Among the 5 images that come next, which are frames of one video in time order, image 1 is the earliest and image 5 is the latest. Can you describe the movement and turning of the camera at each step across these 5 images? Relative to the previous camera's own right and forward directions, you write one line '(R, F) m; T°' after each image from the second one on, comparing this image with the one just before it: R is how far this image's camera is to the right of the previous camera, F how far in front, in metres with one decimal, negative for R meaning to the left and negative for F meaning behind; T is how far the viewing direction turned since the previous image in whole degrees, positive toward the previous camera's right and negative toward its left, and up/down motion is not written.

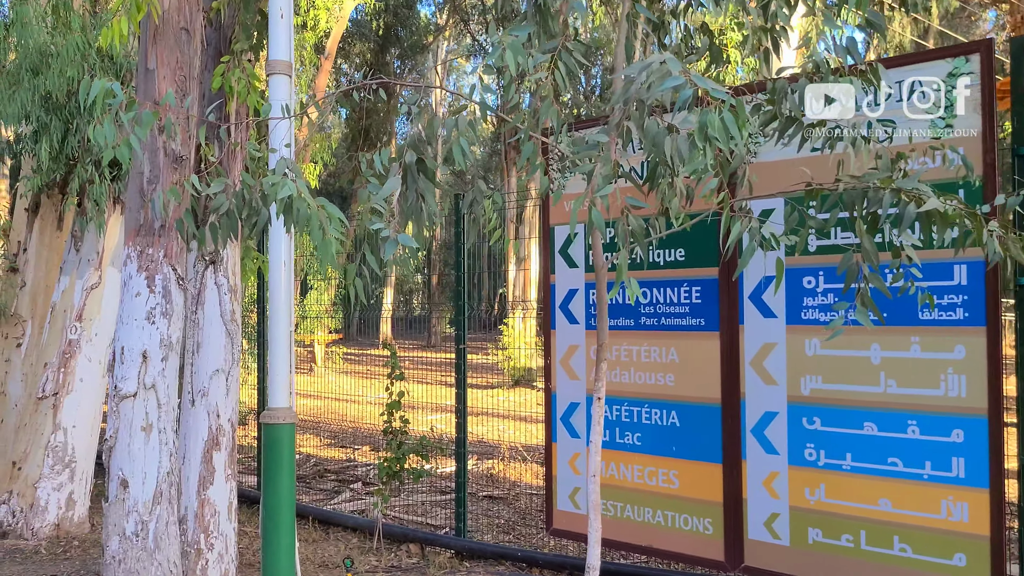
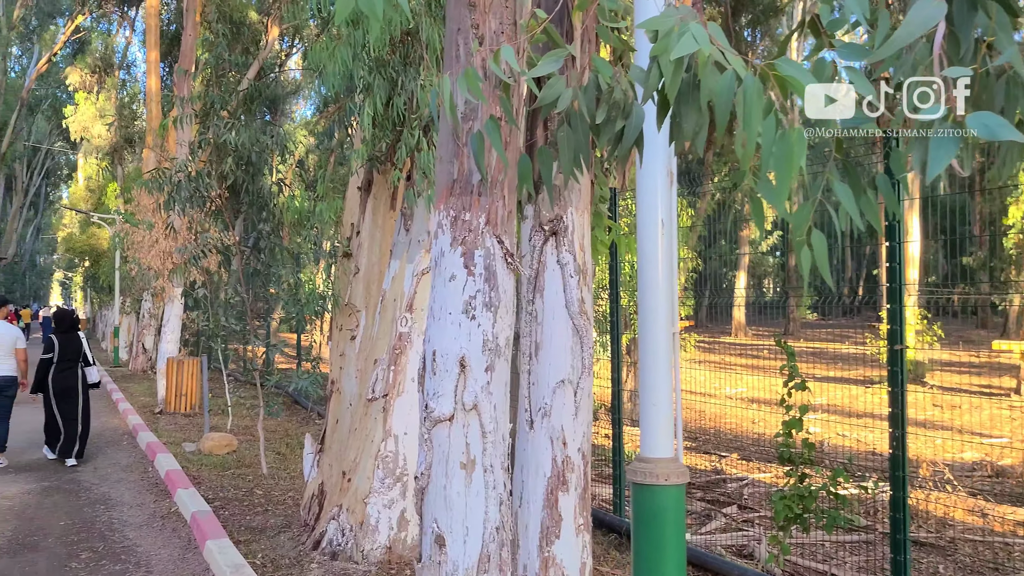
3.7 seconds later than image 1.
(-0.4, +1.4) m; -20°
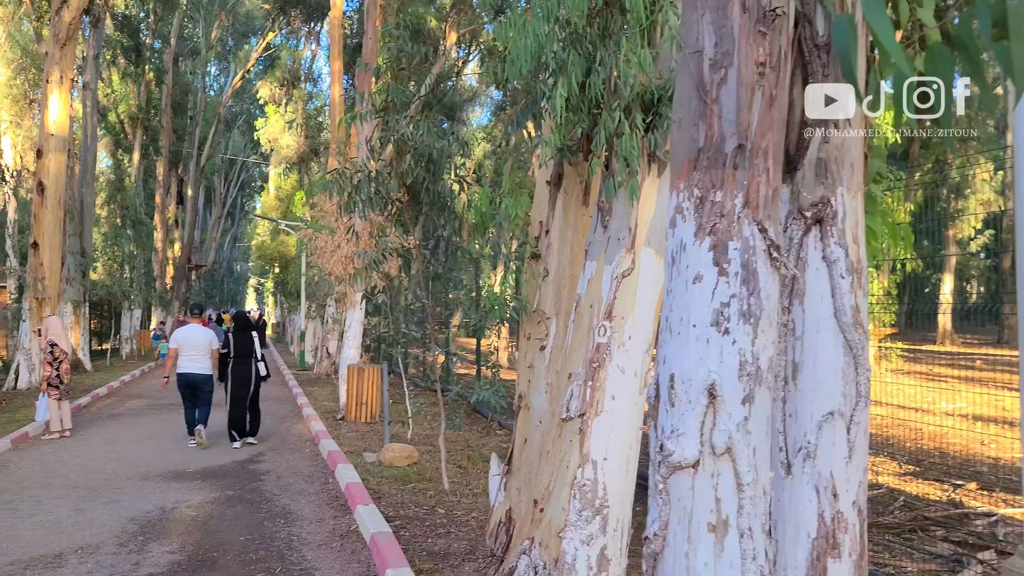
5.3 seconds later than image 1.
(-0.2, +0.7) m; -10°
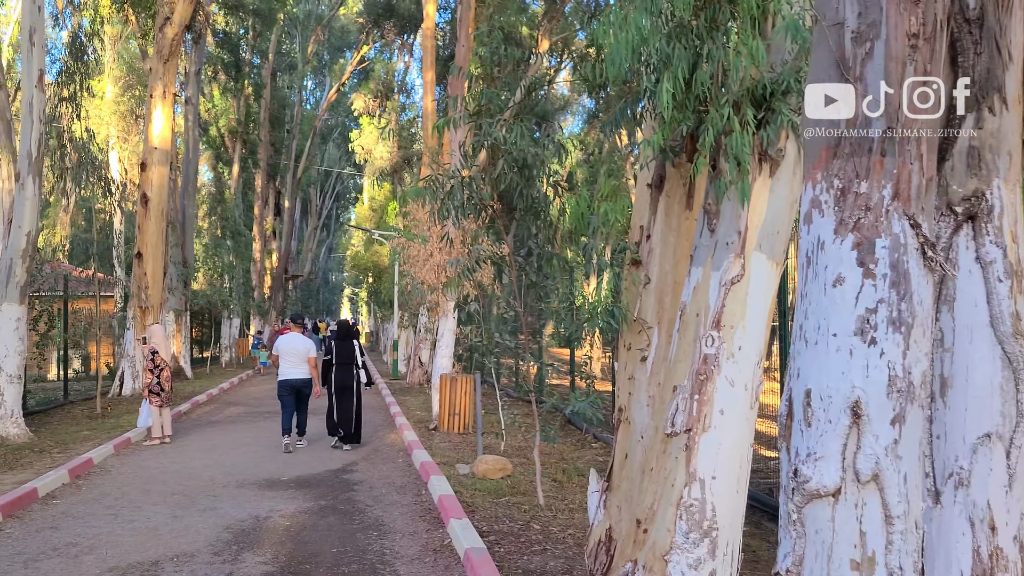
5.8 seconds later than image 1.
(0.0, +0.2) m; -5°
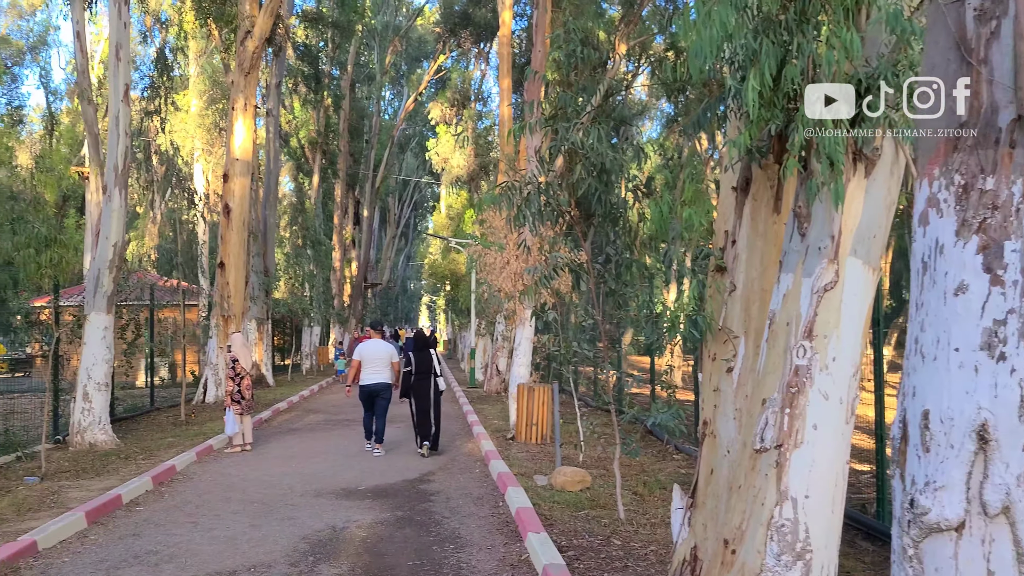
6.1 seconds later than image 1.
(0.0, +0.2) m; -5°
